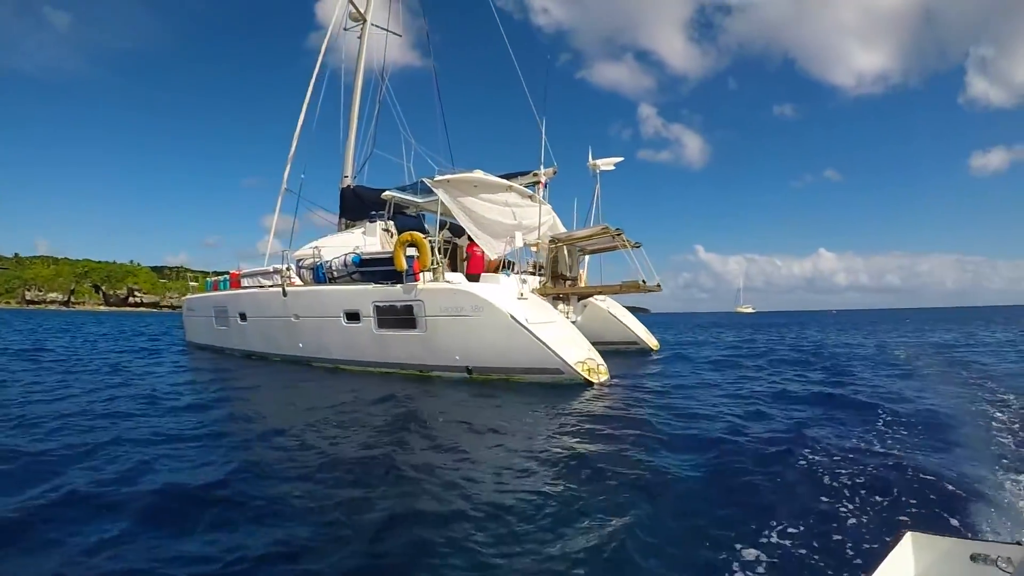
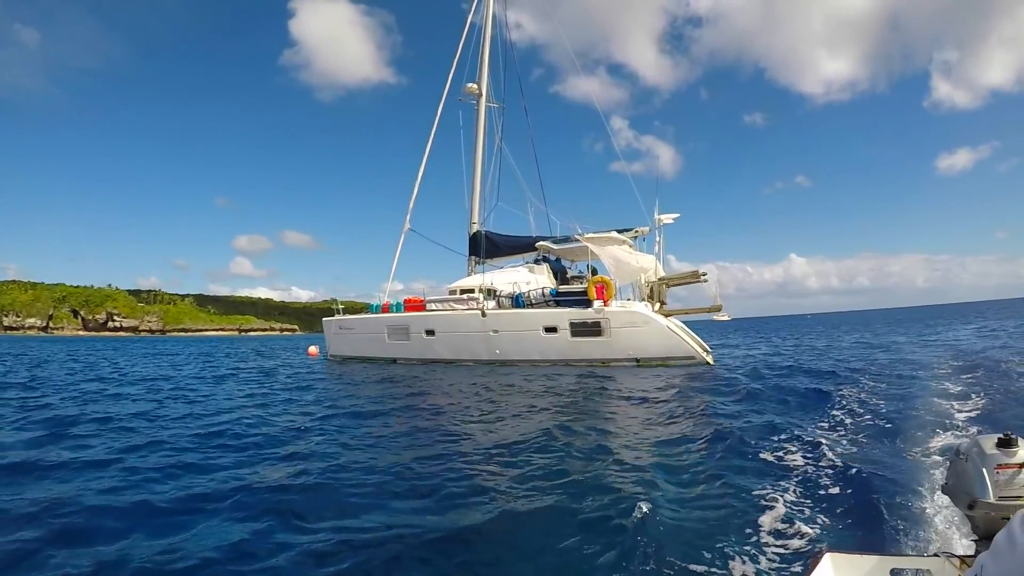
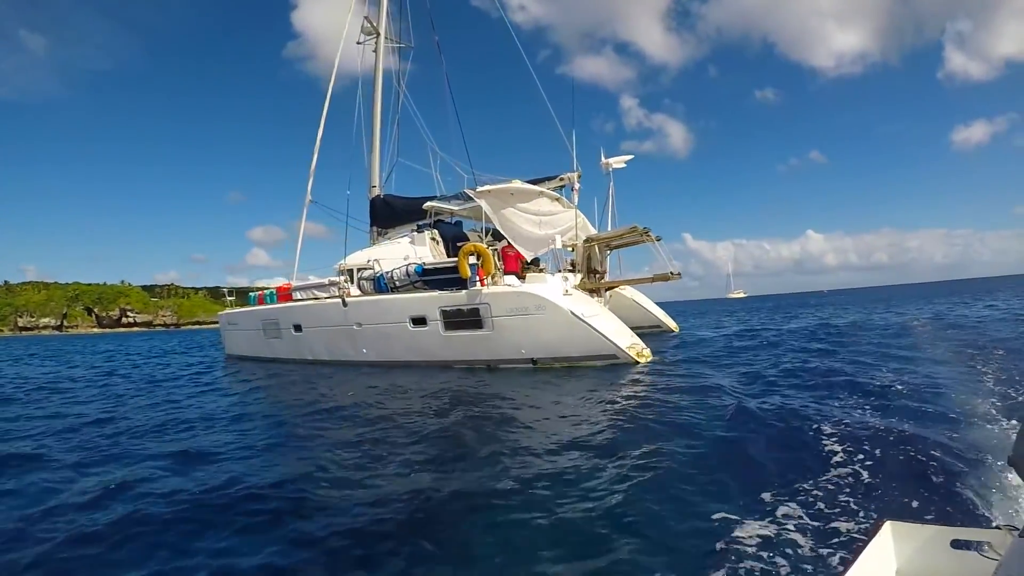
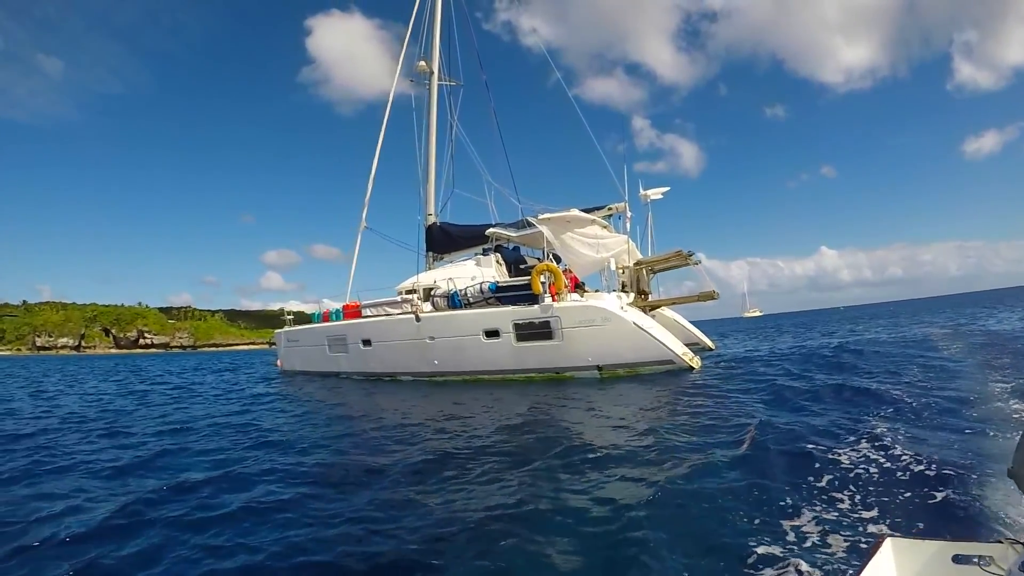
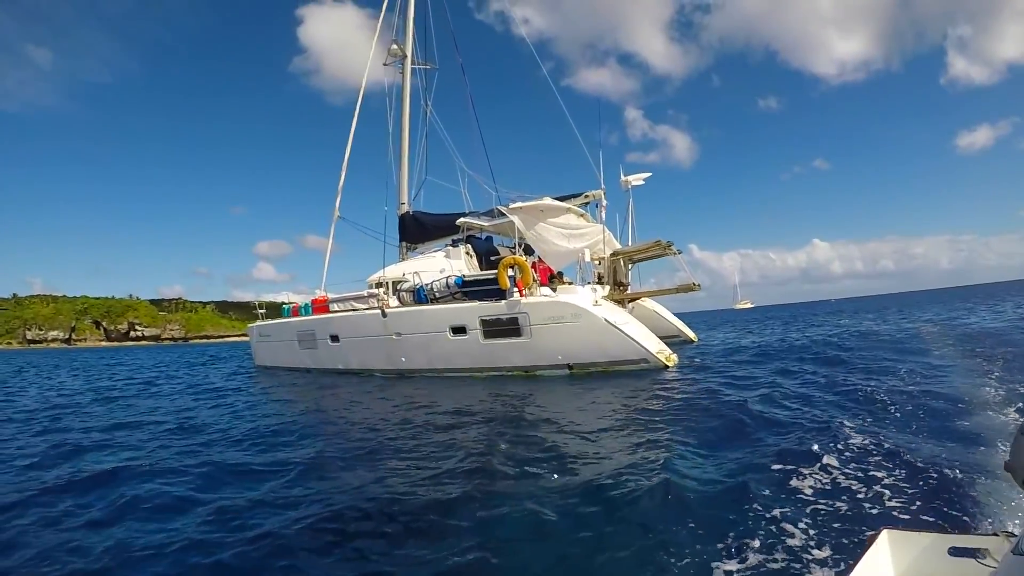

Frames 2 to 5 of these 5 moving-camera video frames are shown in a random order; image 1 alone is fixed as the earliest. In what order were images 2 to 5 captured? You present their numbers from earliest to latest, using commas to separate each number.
3, 5, 4, 2
